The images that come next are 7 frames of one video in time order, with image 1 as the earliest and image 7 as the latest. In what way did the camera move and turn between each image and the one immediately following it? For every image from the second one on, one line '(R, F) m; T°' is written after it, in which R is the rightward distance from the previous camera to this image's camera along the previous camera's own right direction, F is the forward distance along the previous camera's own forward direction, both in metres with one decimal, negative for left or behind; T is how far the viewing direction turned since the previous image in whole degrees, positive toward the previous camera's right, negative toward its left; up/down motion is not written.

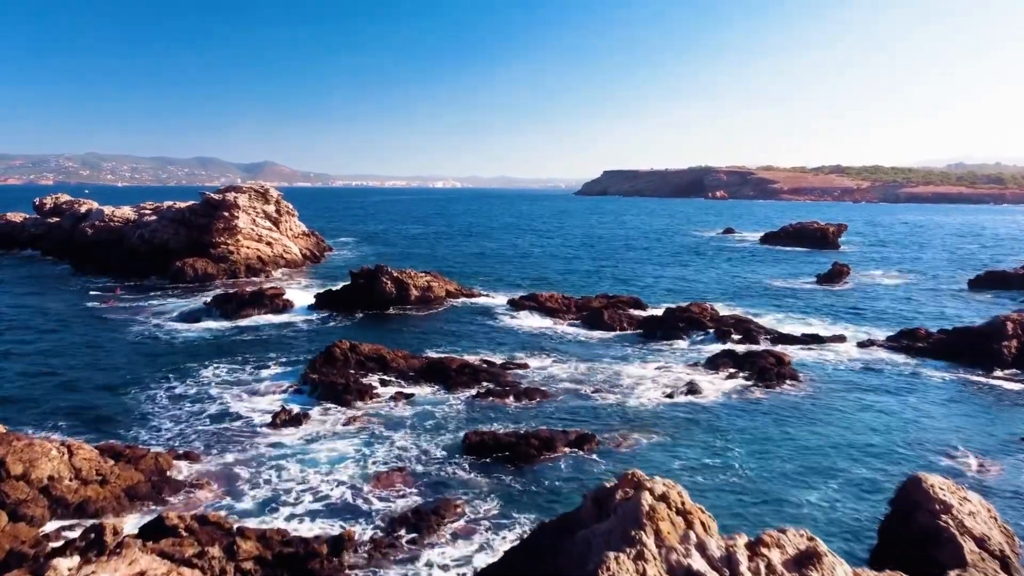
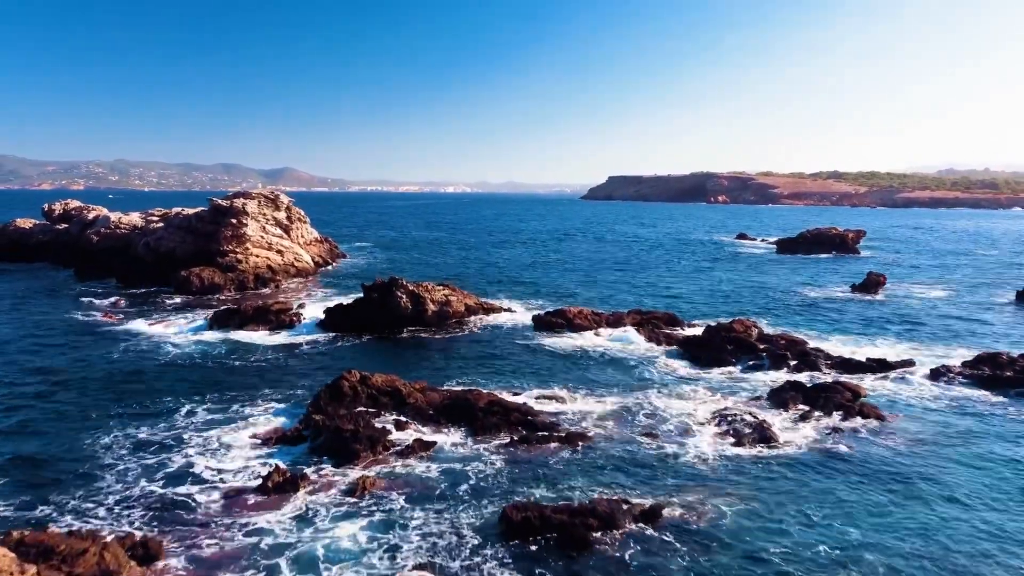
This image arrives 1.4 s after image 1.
(-0.8, +2.8) m; -1°
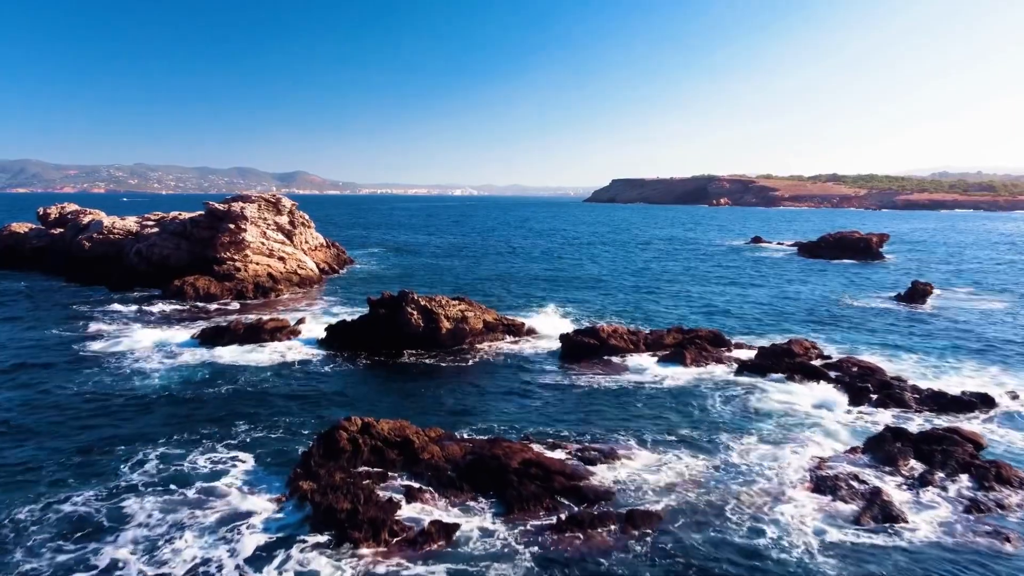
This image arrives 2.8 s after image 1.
(-0.9, +3.6) m; -1°
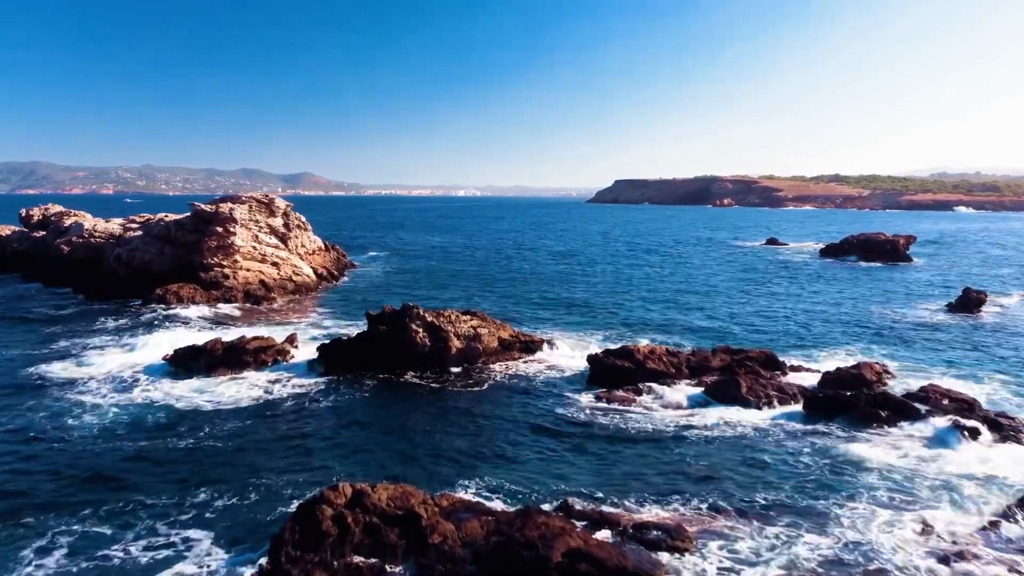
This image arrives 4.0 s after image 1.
(-0.8, +3.7) m; 0°
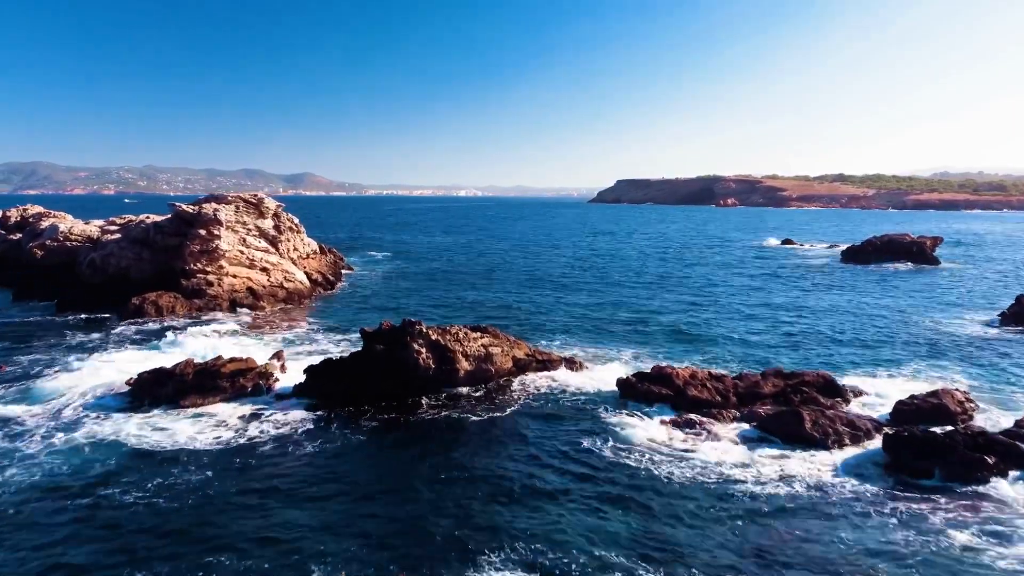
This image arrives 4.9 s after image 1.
(-0.7, +3.3) m; 0°
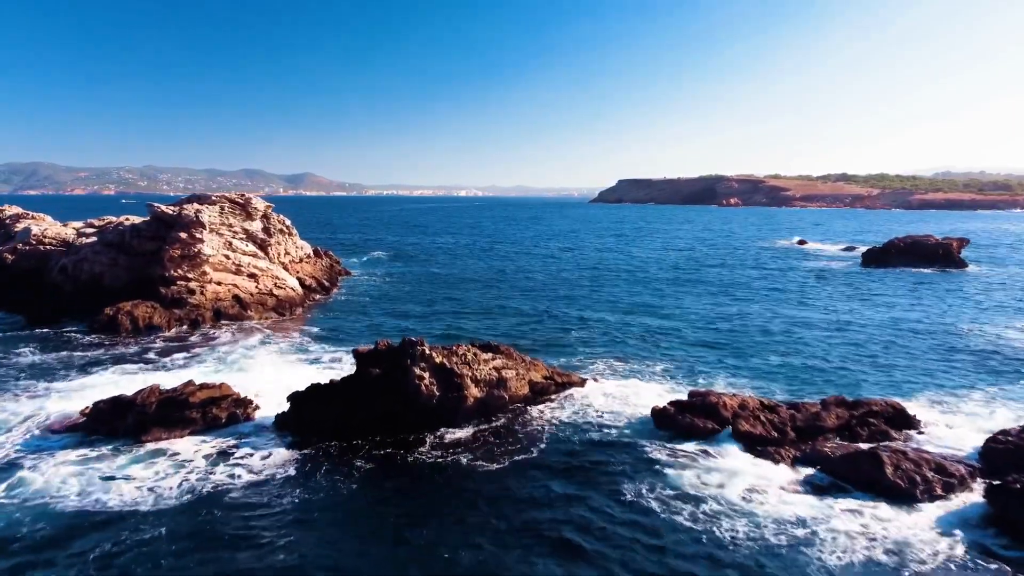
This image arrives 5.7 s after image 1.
(-0.6, +3.0) m; 0°
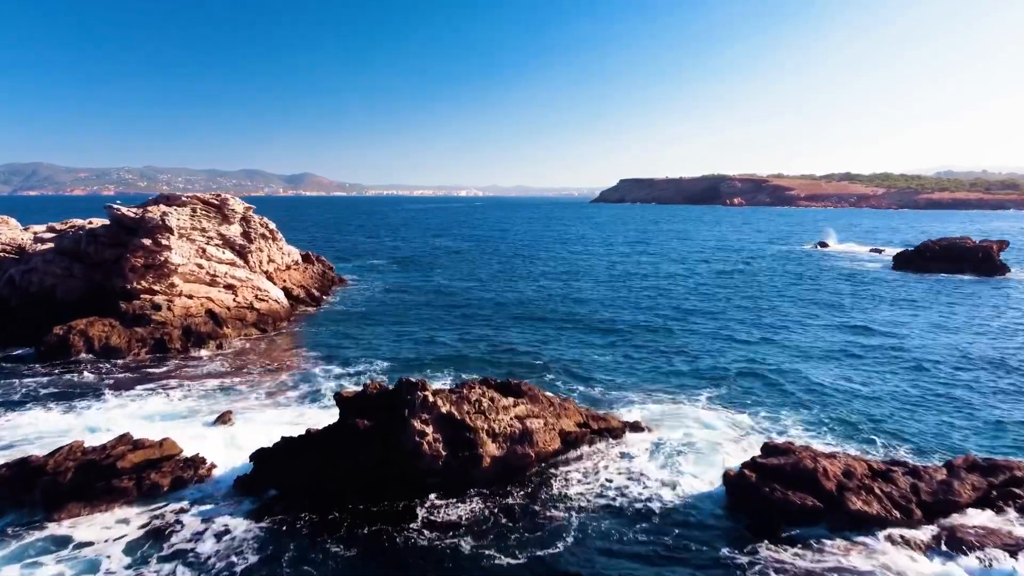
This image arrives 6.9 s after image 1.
(-0.8, +4.2) m; 0°
